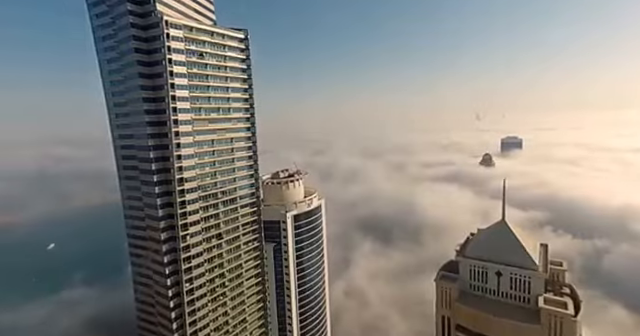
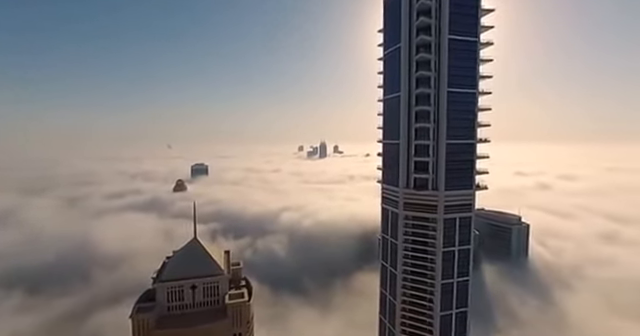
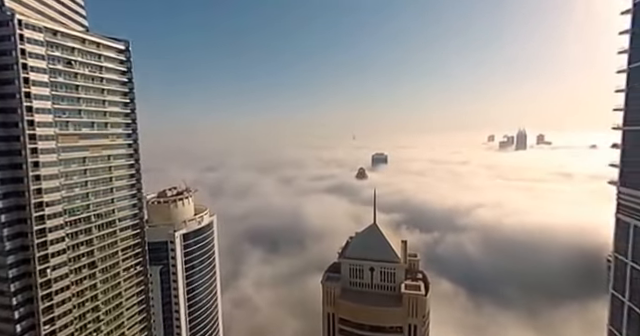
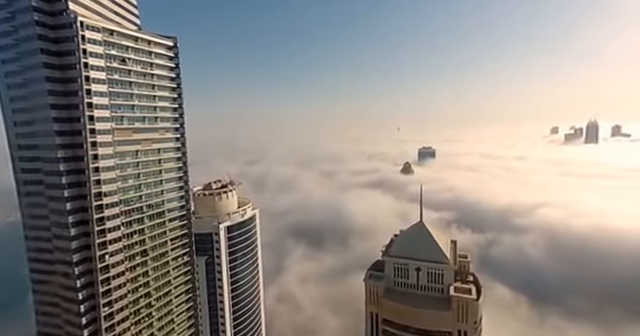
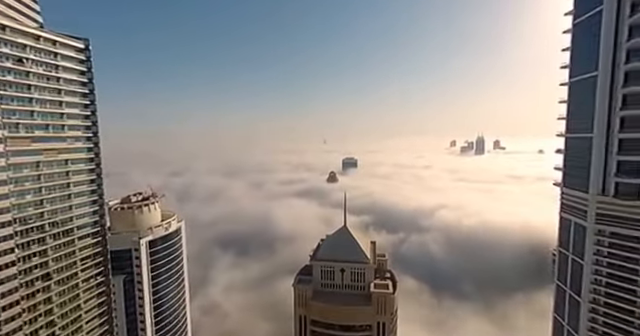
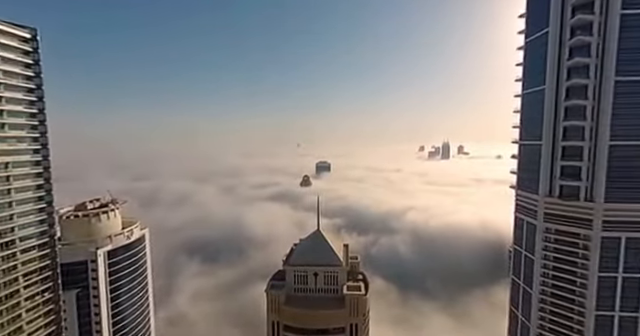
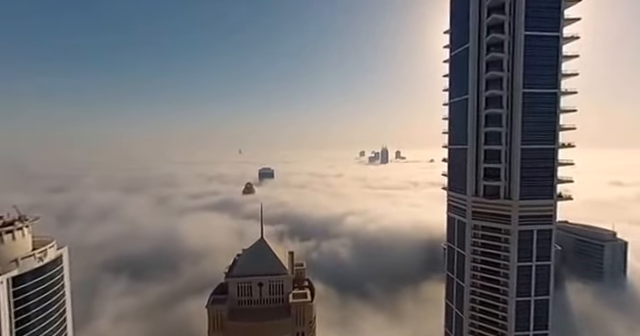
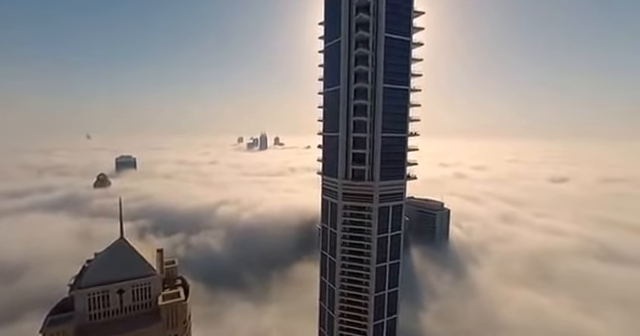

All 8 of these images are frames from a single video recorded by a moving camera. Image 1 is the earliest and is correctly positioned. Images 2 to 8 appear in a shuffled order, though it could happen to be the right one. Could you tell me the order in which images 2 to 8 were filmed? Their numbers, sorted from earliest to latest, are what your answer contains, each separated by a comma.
4, 3, 5, 6, 7, 2, 8
